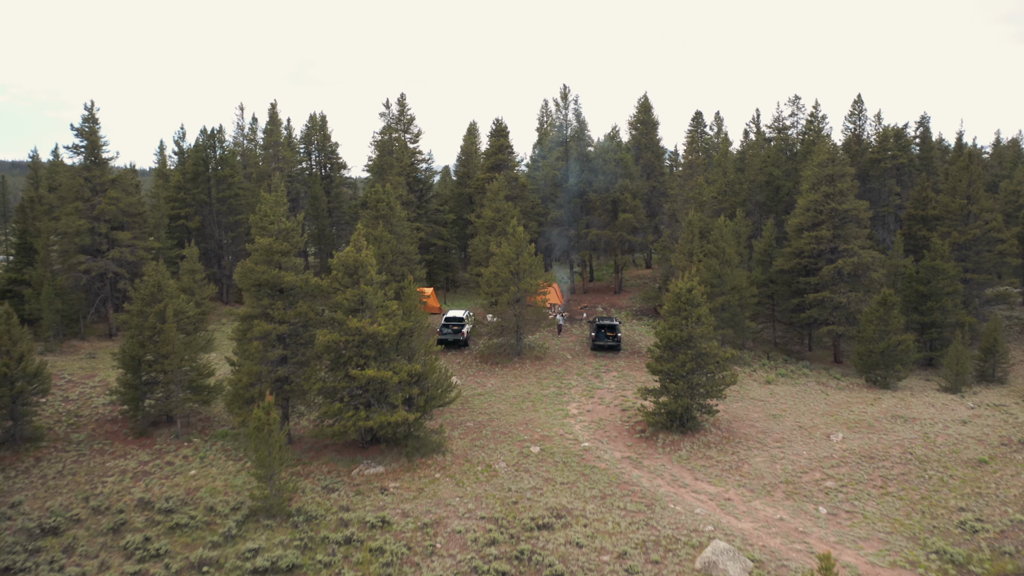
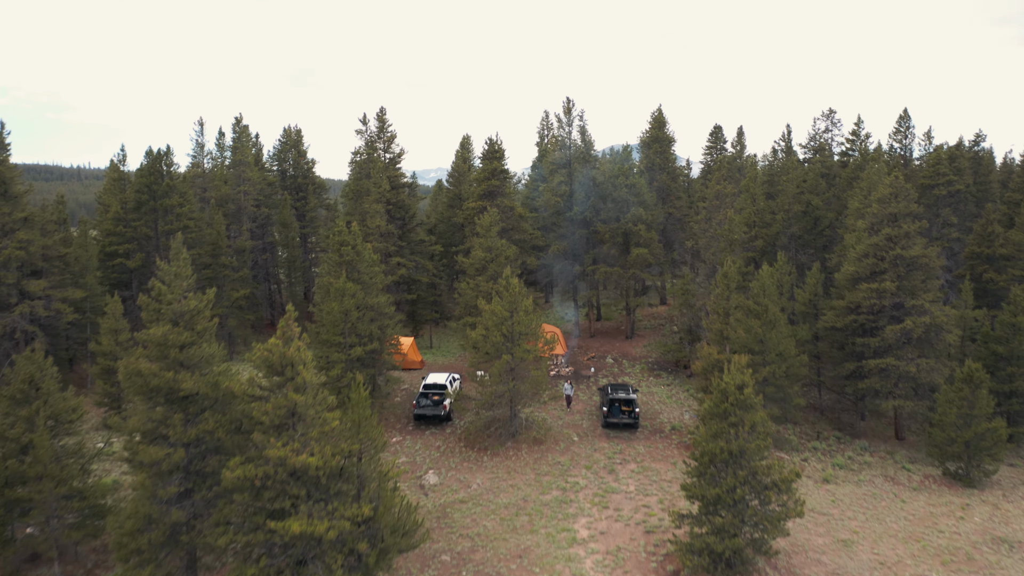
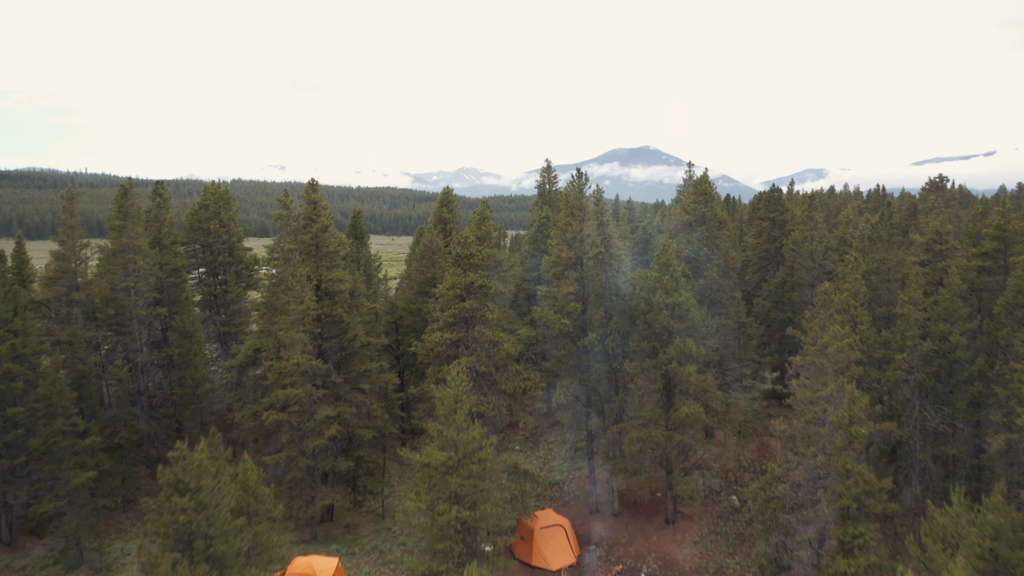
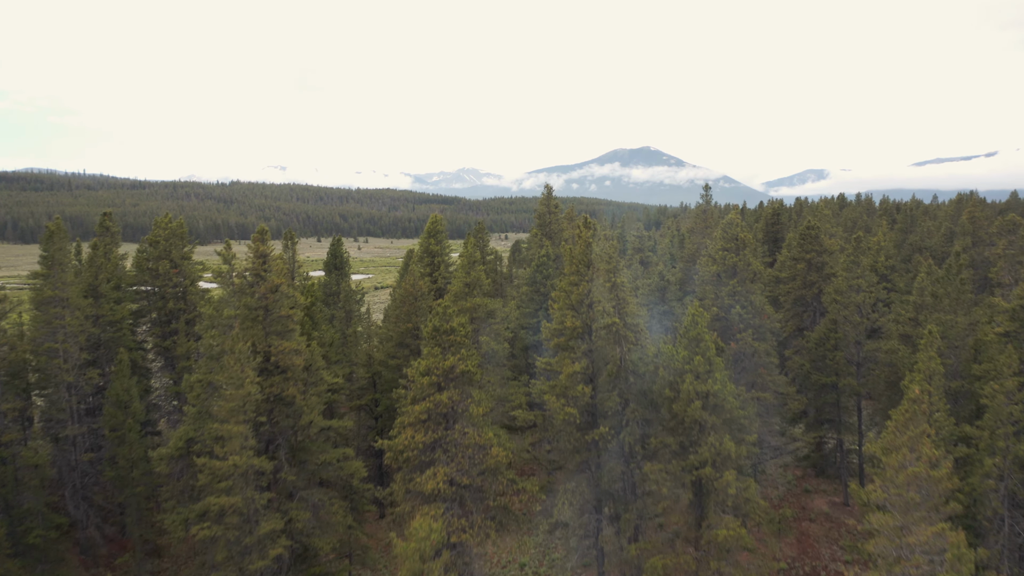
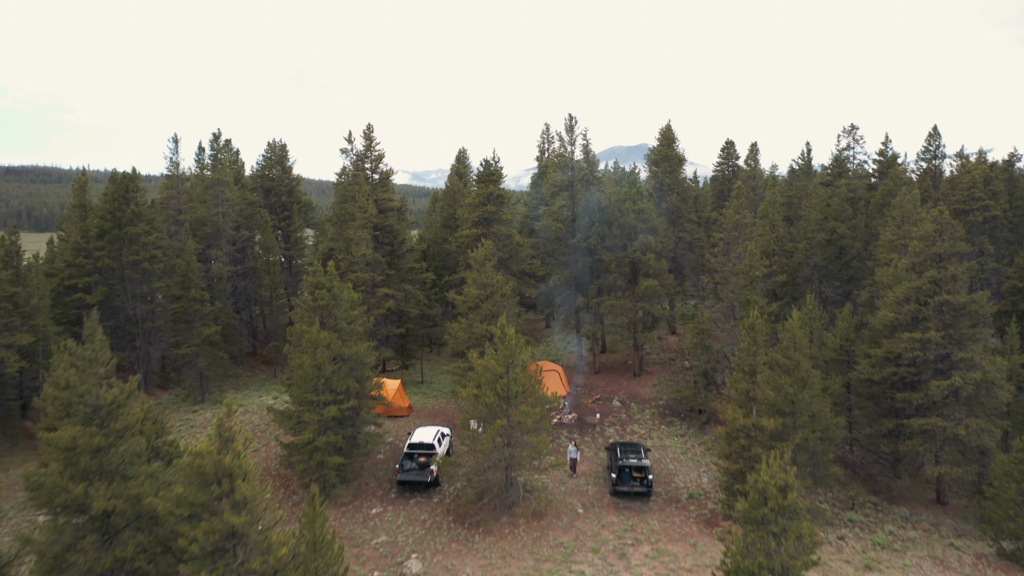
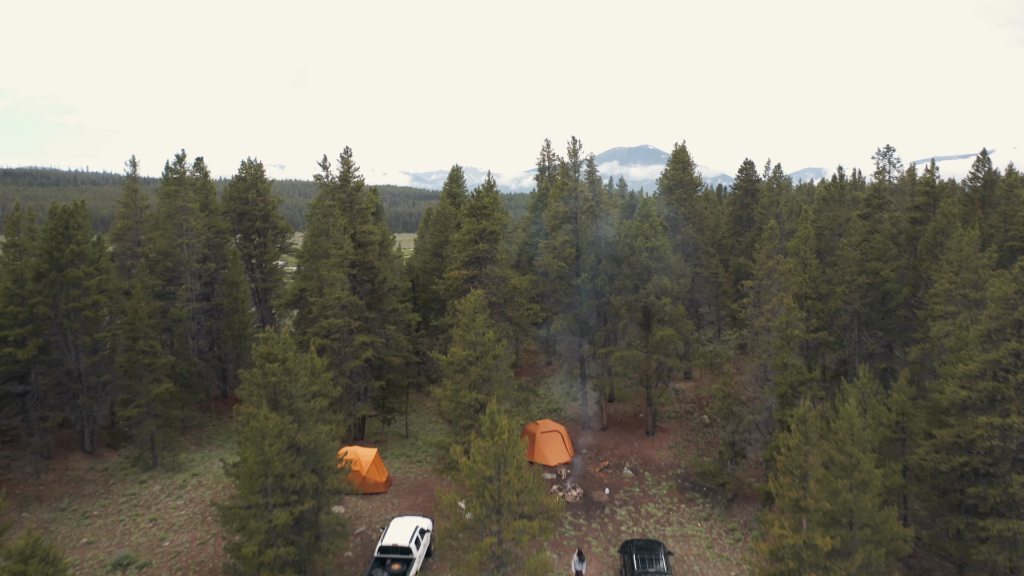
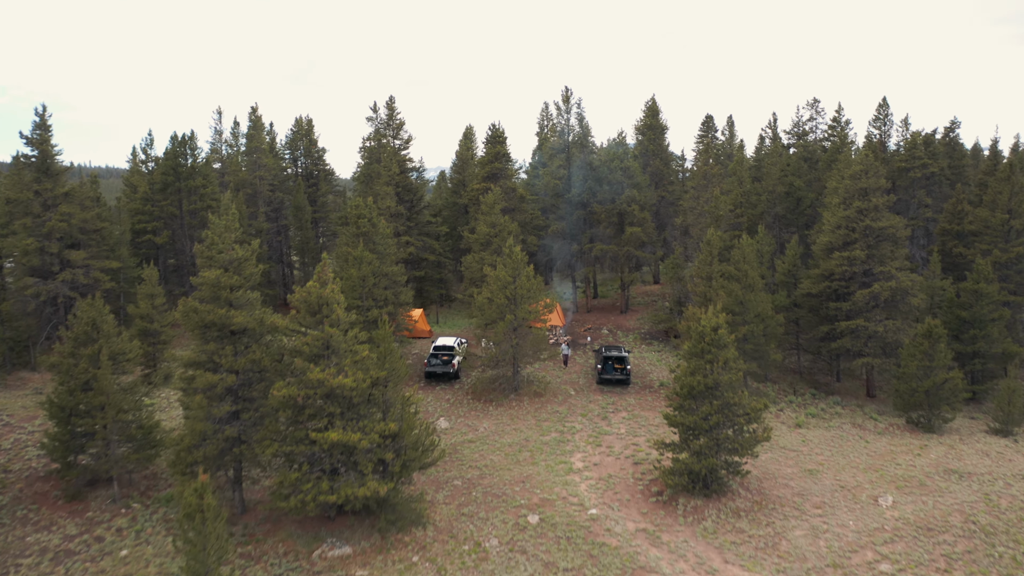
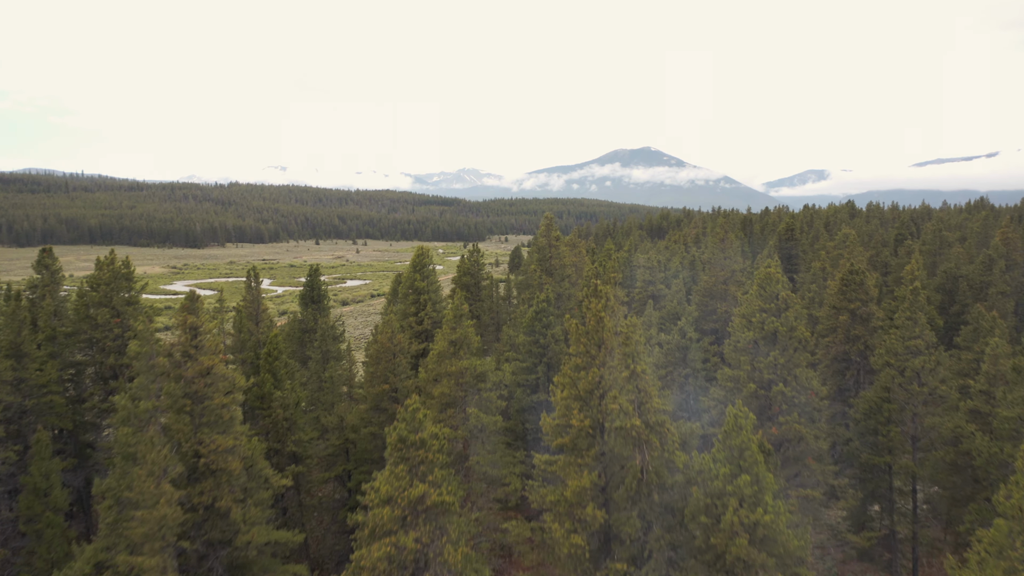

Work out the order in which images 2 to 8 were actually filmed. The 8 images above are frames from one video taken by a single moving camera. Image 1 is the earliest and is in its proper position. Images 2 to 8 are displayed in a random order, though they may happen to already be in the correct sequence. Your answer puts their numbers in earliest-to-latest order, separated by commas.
7, 2, 5, 6, 3, 4, 8
